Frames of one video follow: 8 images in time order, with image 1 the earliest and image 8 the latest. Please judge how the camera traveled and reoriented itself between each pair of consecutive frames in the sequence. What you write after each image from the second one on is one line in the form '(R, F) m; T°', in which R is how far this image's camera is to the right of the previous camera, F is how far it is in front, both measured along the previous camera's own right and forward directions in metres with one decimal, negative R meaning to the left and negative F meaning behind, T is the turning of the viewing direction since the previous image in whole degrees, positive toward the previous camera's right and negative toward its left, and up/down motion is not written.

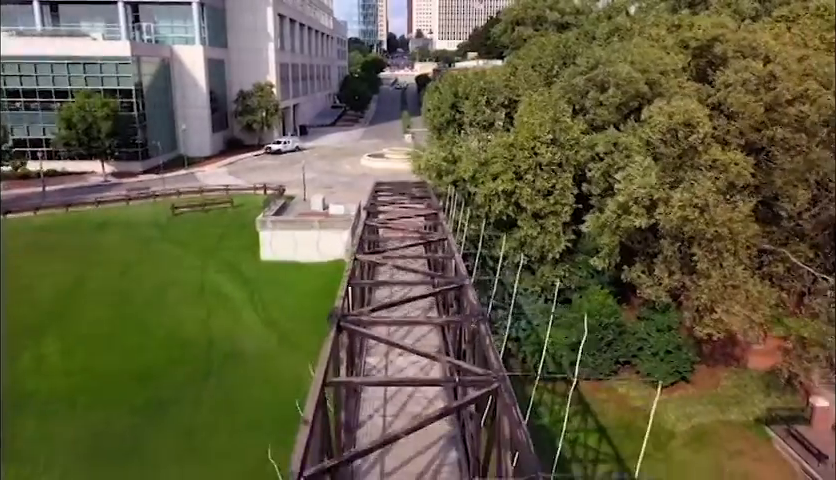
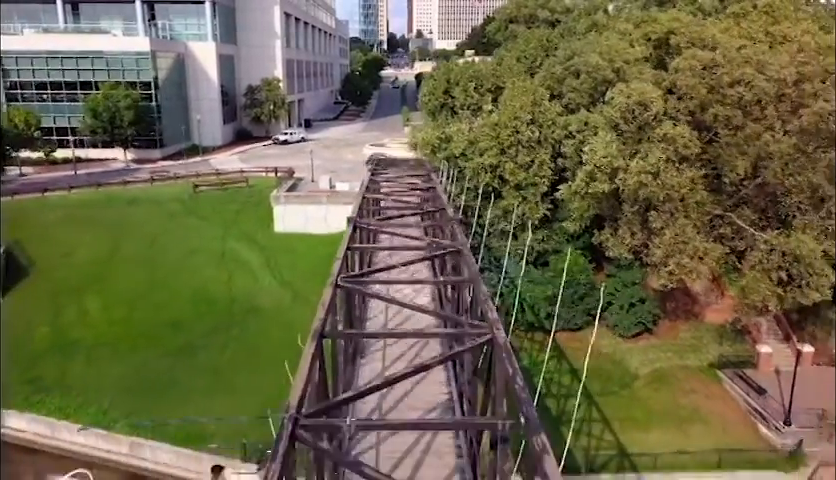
(+0.1, -1.7) m; 0°
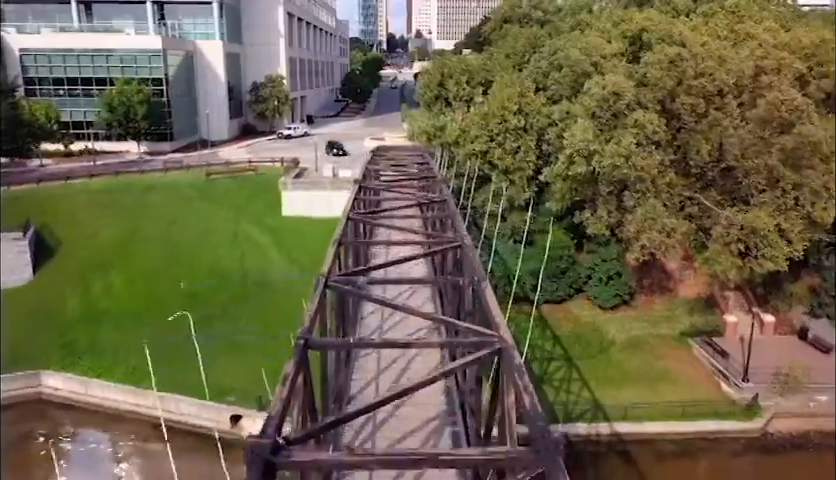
(+0.1, -1.3) m; 0°
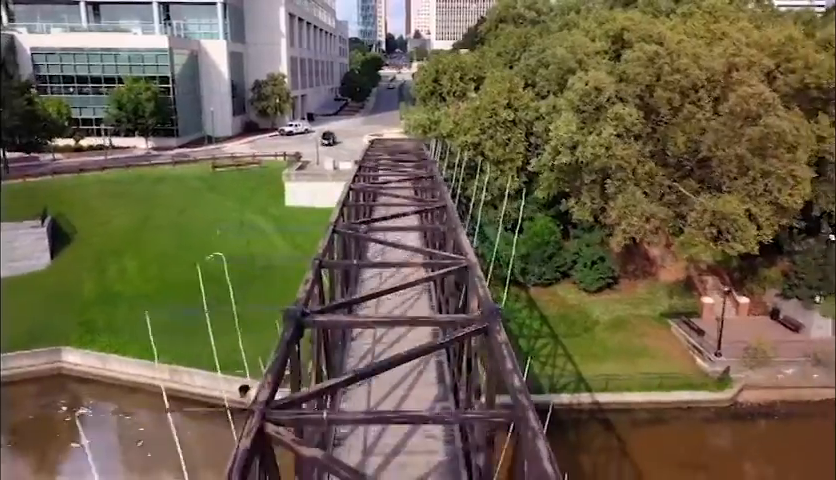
(+0.1, -0.9) m; 0°
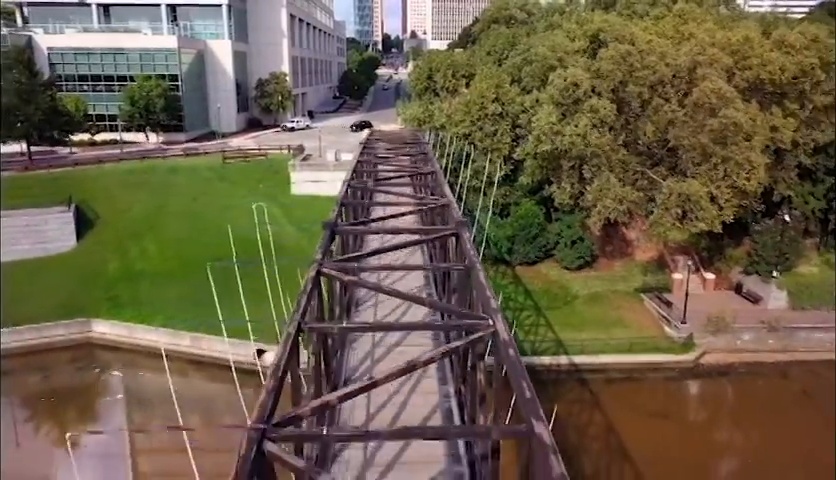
(0.0, -1.5) m; 0°
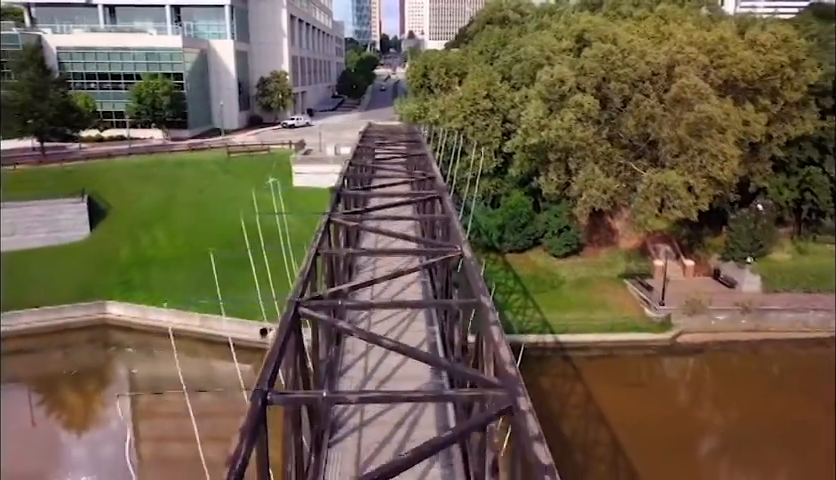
(+0.1, -1.0) m; 0°
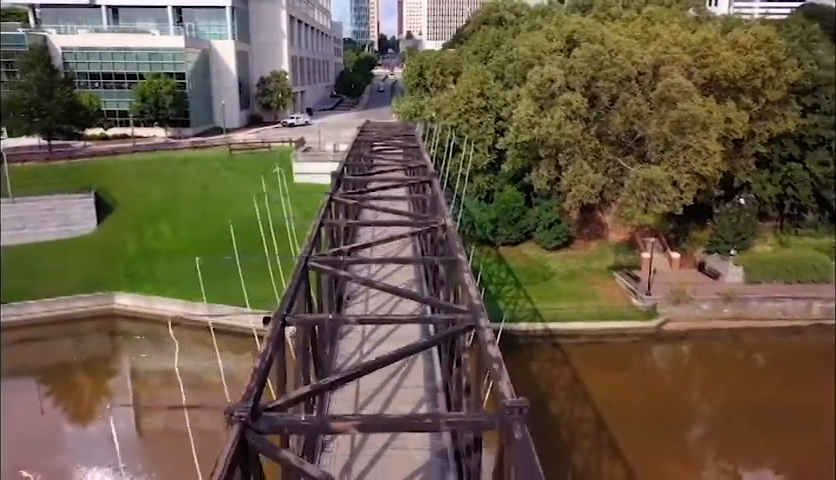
(+0.1, -0.7) m; 0°
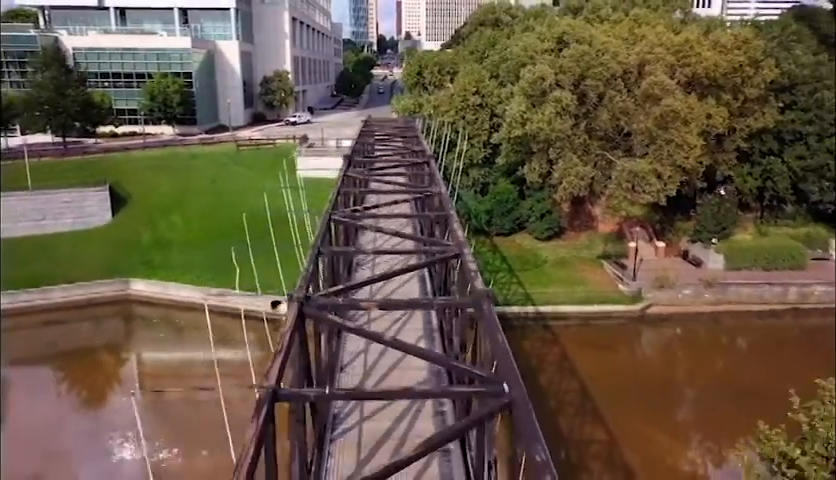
(0.0, -1.0) m; 0°
